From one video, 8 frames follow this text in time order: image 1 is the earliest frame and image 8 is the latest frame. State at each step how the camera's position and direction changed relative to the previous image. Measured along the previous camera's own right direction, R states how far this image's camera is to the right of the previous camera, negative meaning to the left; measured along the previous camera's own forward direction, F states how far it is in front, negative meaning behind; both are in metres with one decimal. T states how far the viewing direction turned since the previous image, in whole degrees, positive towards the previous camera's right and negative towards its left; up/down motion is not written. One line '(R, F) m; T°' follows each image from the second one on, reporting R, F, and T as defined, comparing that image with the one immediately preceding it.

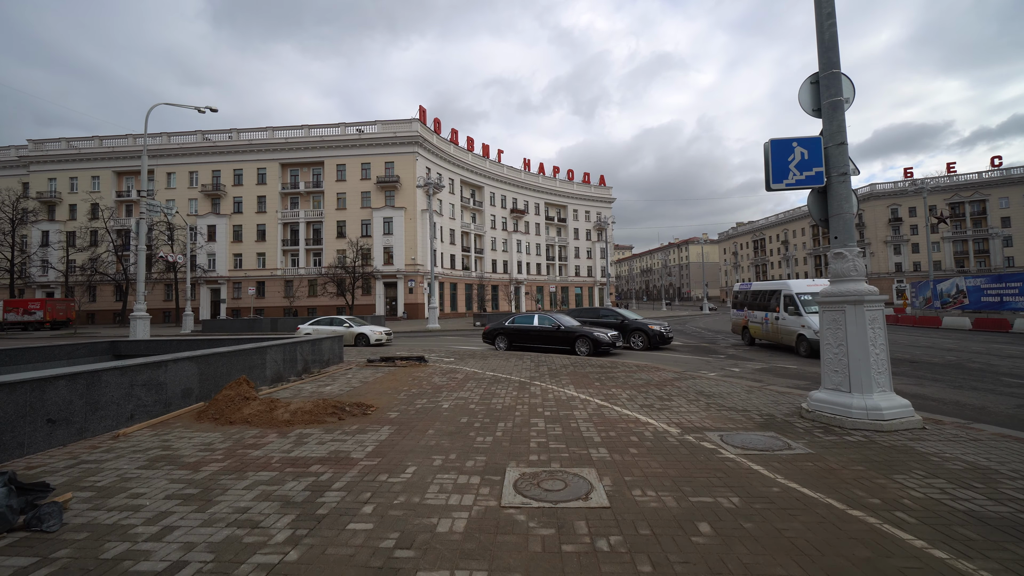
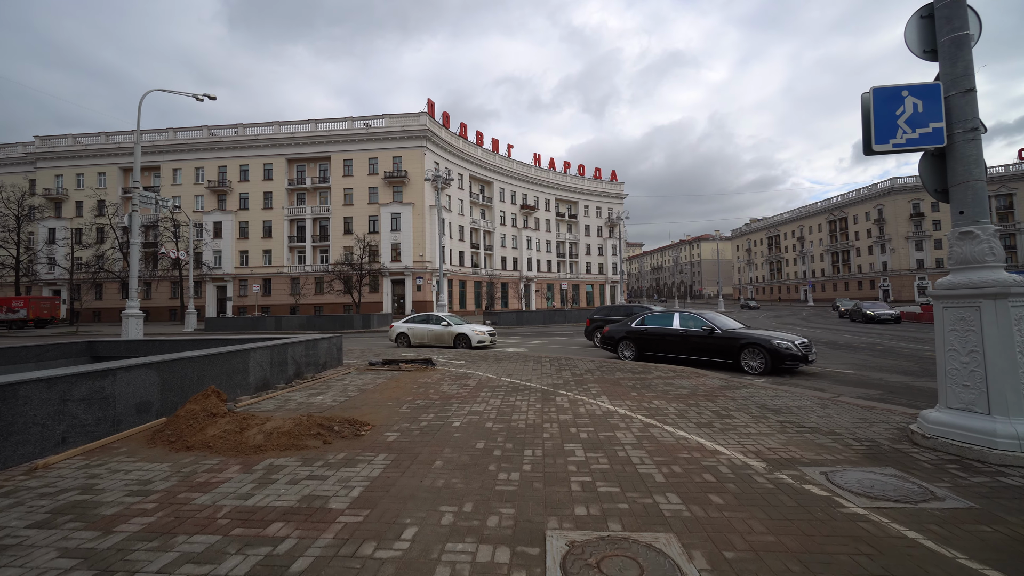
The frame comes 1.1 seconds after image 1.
(-0.2, +1.3) m; -1°
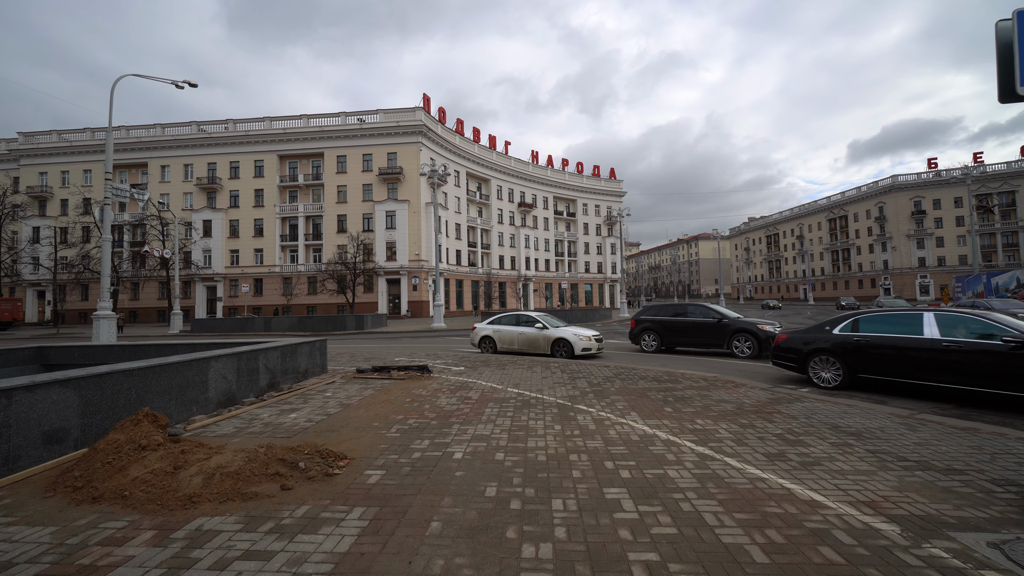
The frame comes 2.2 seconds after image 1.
(-0.2, +1.2) m; 0°
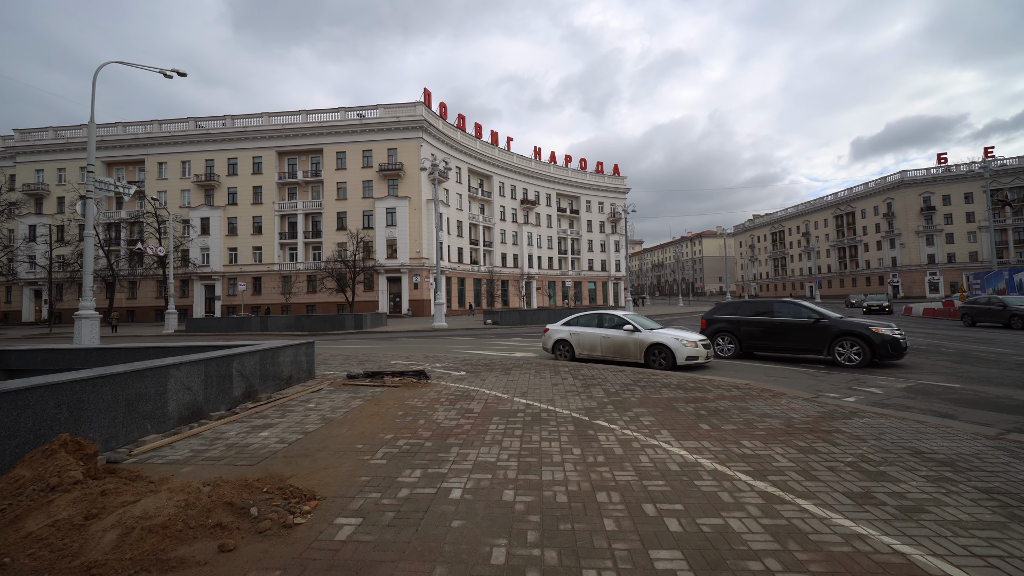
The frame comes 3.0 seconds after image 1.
(-0.1, +0.9) m; 0°
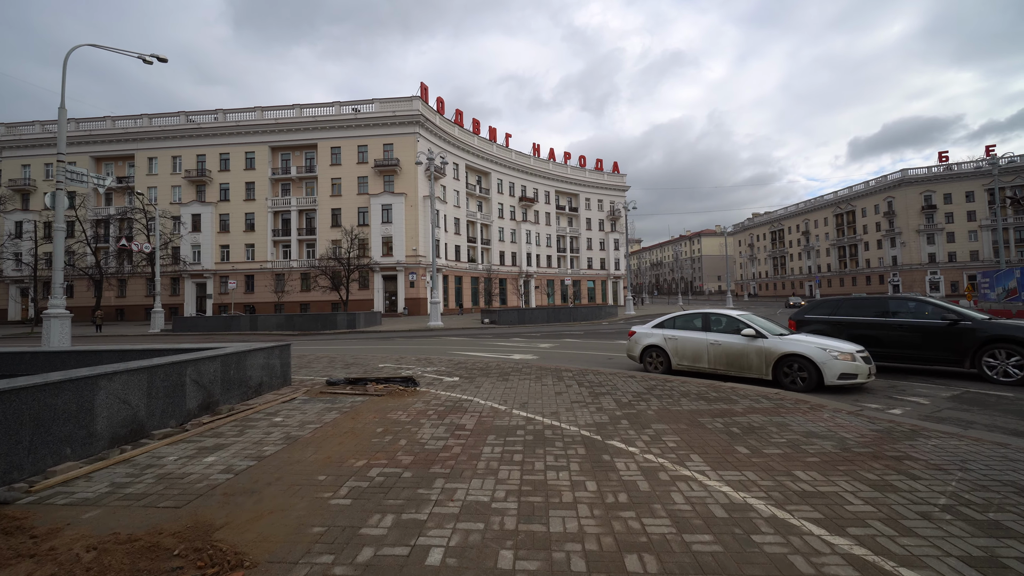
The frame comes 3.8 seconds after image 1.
(0.0, +0.9) m; 0°
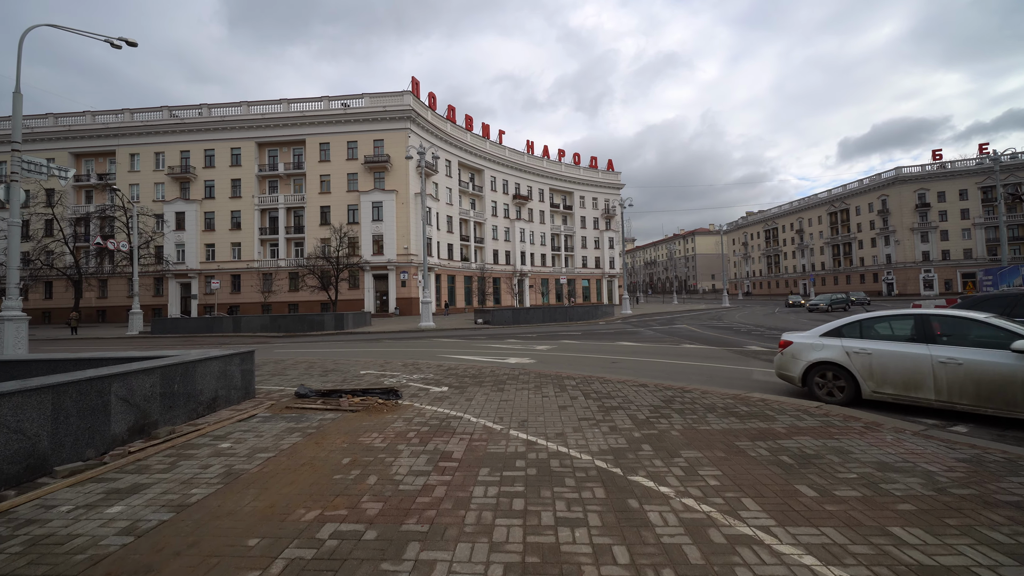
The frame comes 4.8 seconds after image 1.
(0.0, +1.0) m; +1°
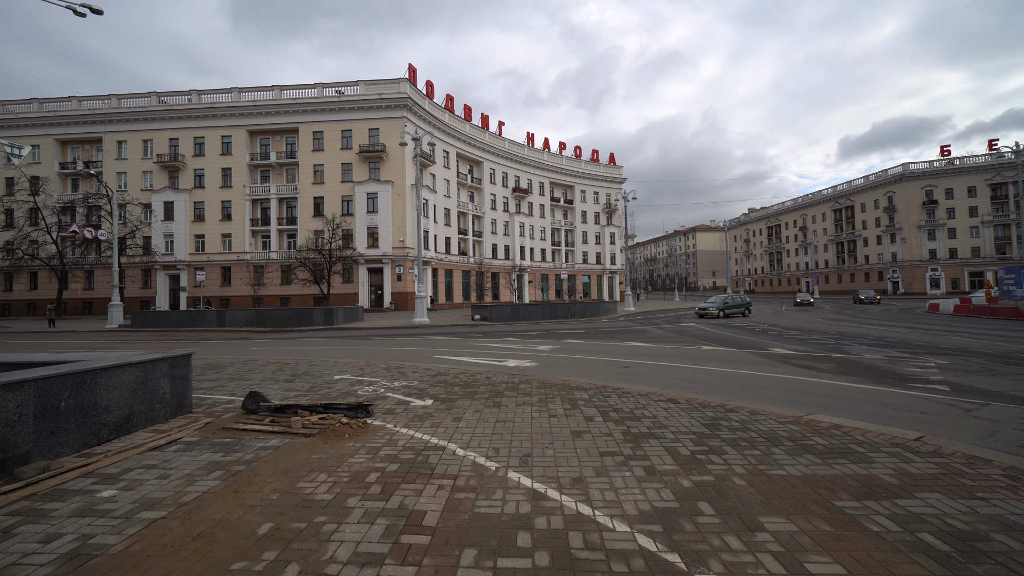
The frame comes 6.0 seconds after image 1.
(0.0, +1.4) m; 0°
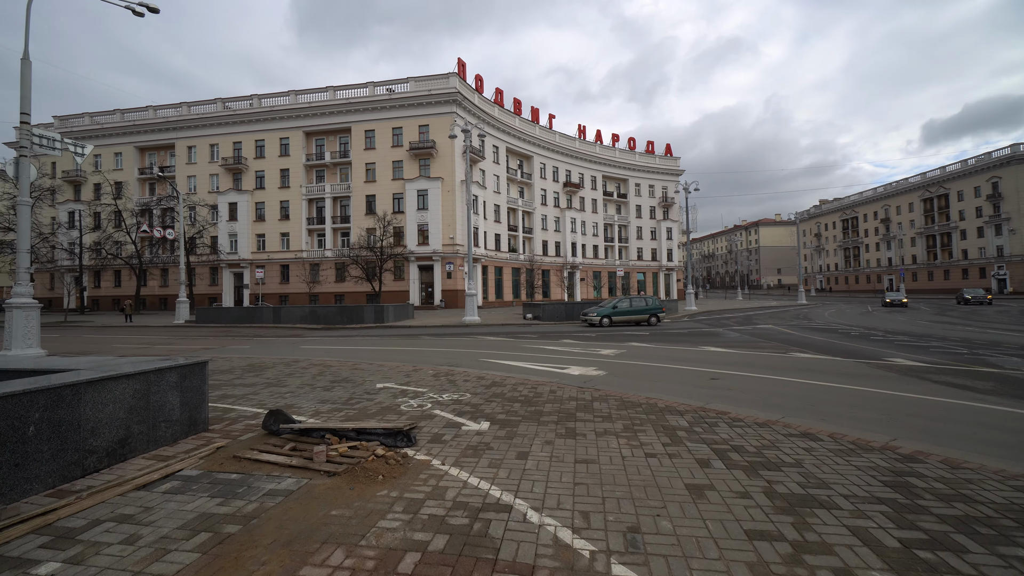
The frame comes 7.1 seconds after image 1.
(-0.3, +1.3) m; -6°
